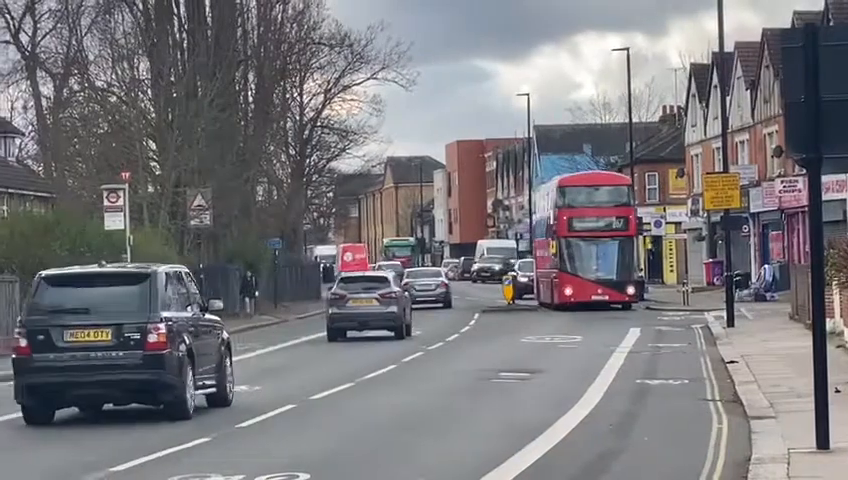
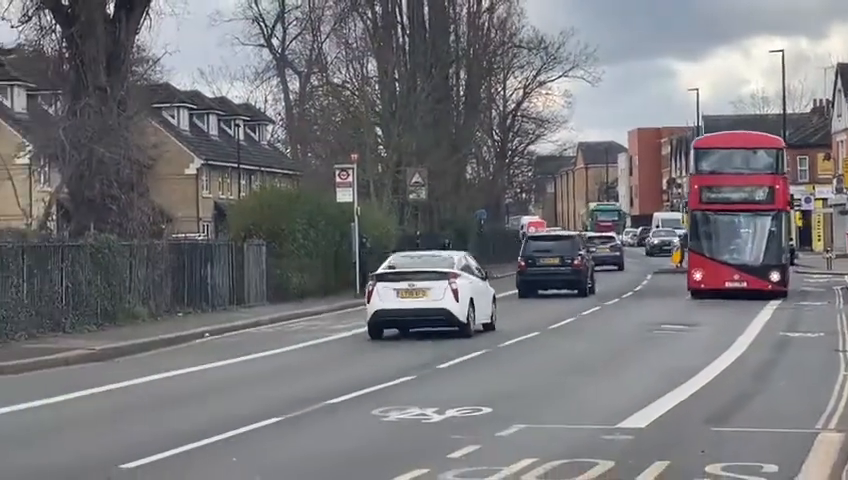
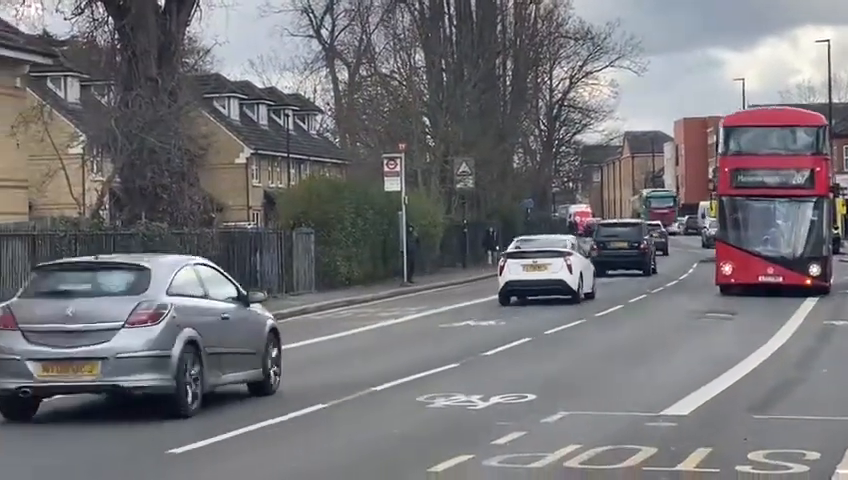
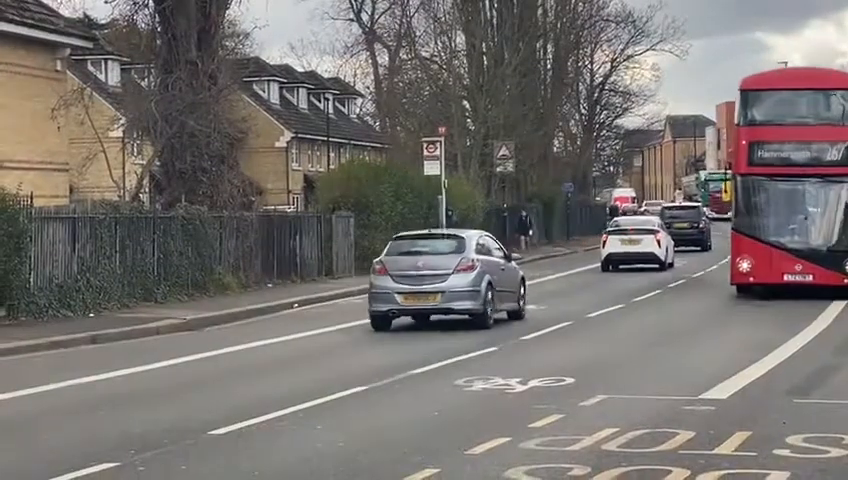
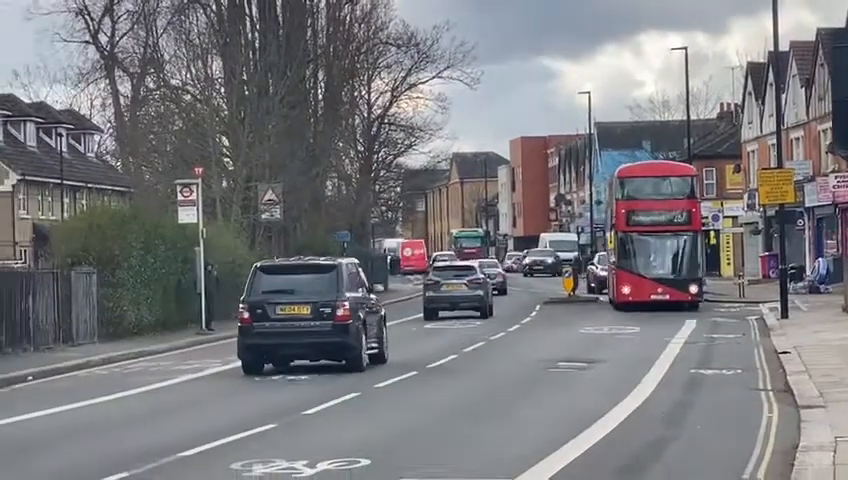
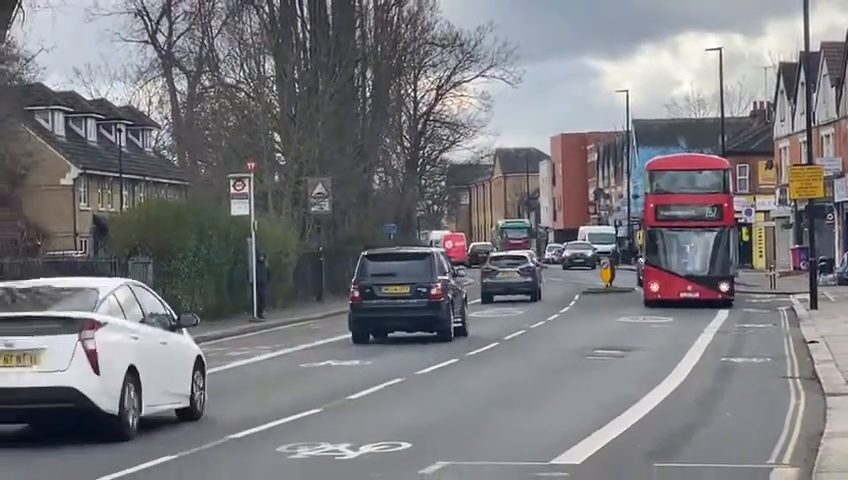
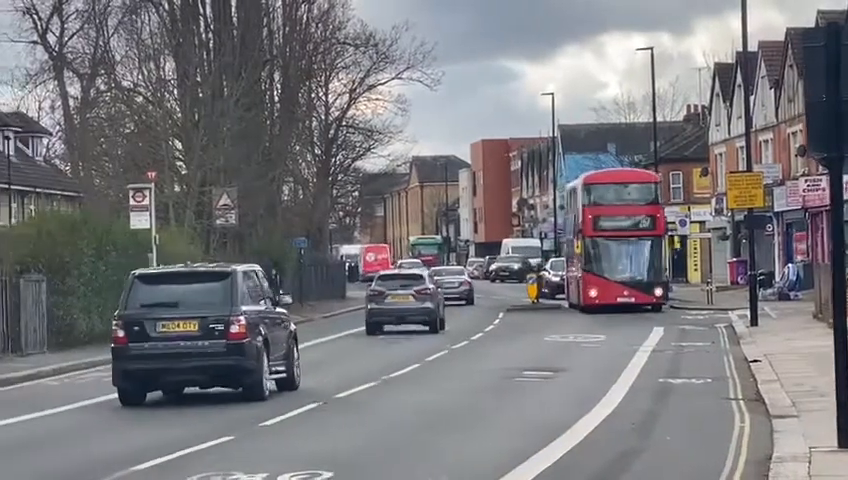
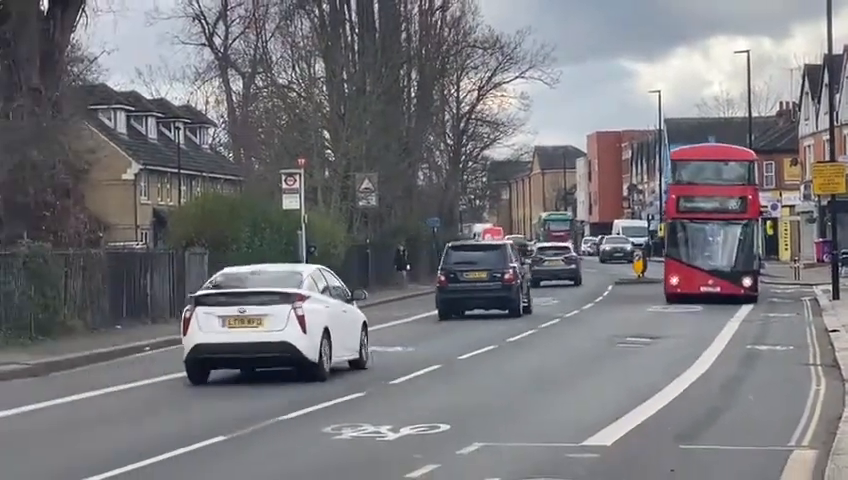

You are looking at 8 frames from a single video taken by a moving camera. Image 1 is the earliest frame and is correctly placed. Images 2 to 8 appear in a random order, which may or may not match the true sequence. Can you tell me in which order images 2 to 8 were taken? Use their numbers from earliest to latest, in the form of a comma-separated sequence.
7, 5, 6, 8, 2, 3, 4
